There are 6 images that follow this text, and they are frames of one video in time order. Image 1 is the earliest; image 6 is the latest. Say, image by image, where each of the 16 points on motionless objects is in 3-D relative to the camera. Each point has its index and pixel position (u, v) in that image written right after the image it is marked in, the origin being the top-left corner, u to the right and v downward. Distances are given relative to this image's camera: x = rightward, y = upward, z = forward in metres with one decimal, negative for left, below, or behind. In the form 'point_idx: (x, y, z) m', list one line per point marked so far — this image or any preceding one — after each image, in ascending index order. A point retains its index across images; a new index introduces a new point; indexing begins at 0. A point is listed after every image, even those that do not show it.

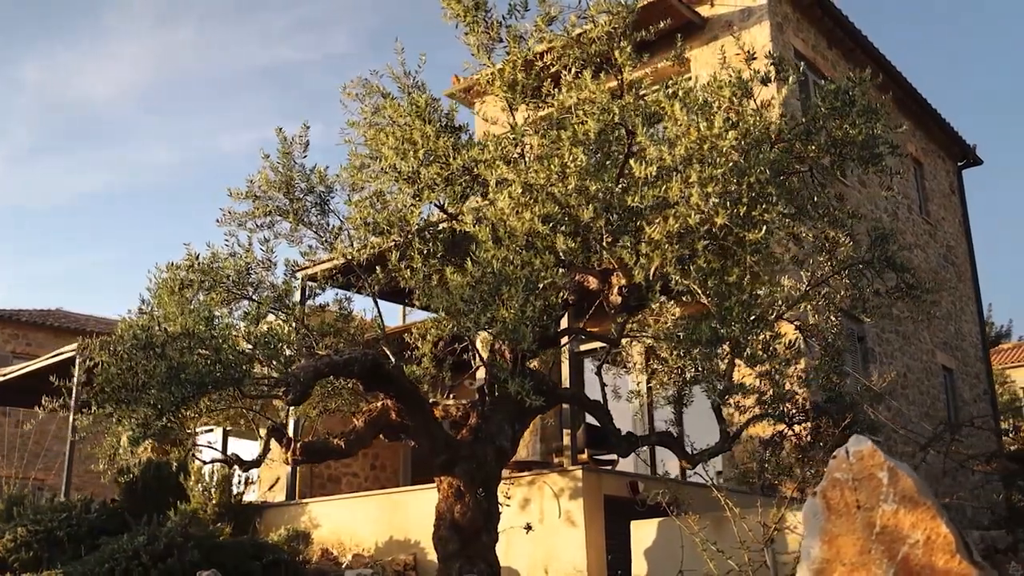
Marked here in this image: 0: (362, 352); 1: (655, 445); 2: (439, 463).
0: (-1.4, -0.6, +8.7) m
1: (+1.5, -1.7, +9.9) m
2: (-0.7, -1.7, +9.3) m
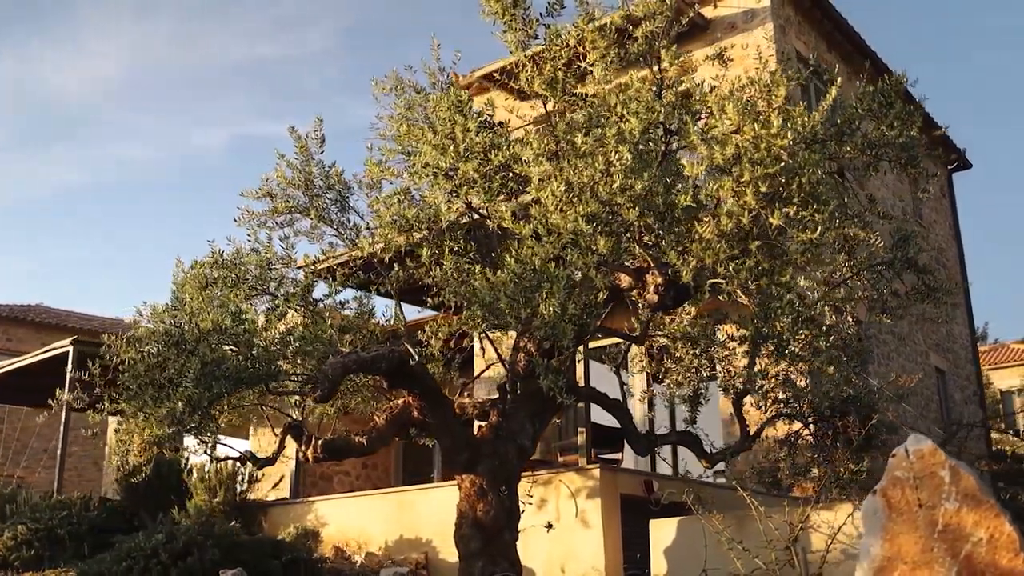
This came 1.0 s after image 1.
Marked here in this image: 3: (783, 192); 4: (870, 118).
0: (-1.1, -0.6, +8.6) m
1: (+1.7, -1.6, +9.9) m
2: (-0.5, -1.7, +9.3) m
3: (+2.1, +0.7, +7.2) m
4: (+3.4, +1.6, +8.7) m
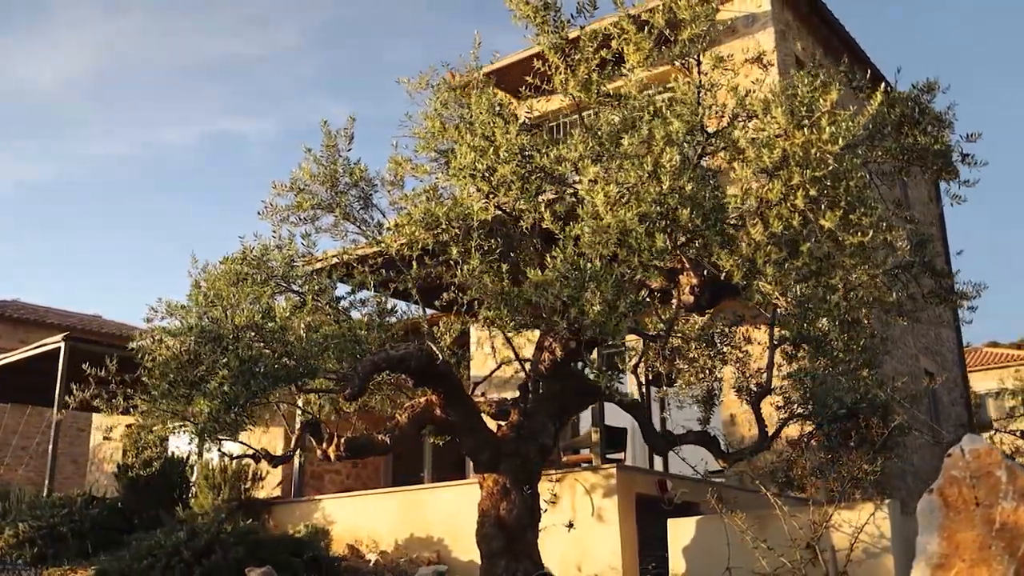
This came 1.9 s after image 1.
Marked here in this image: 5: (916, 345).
0: (-0.9, -0.5, +8.6) m
1: (+1.9, -1.7, +10.0) m
2: (-0.3, -1.7, +9.3) m
3: (+2.4, +0.7, +7.2) m
4: (+3.6, +1.6, +8.9) m
5: (+6.8, -1.0, +15.8) m
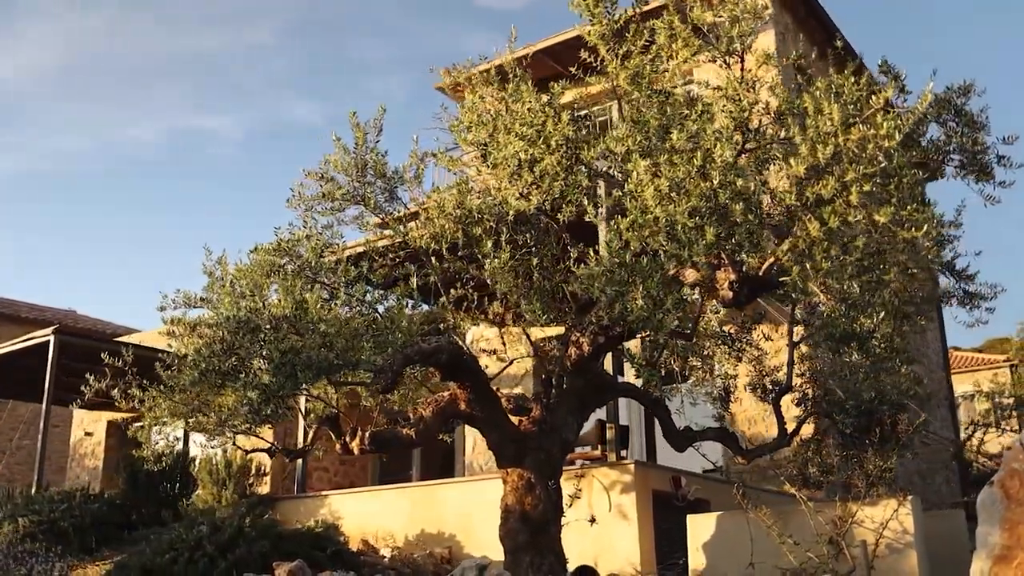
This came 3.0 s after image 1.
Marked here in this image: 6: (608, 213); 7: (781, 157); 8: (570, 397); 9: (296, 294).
0: (-0.6, -0.5, +8.6) m
1: (+2.1, -1.6, +10.1) m
2: (0.0, -1.7, +9.3) m
3: (+2.7, +0.7, +7.3) m
4: (+3.9, +1.6, +9.0) m
5: (+6.9, -1.0, +16.0) m
6: (+0.8, +0.6, +7.7) m
7: (+2.1, +1.0, +7.5) m
8: (+0.6, -1.1, +9.5) m
9: (-1.9, -0.1, +8.4) m
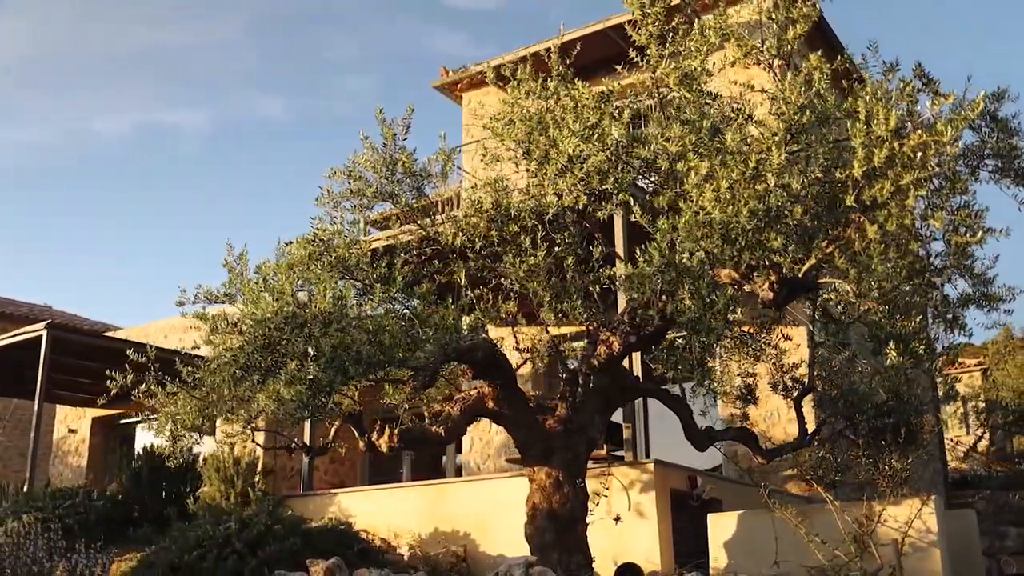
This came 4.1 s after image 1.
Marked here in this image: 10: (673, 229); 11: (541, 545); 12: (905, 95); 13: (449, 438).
0: (-0.3, -0.5, +8.6) m
1: (+2.4, -1.6, +10.2) m
2: (+0.2, -1.6, +9.3) m
3: (+3.1, +0.7, +7.4) m
4: (+4.2, +1.5, +9.1) m
5: (+6.9, -1.0, +16.3) m
6: (+1.1, +0.6, +7.8) m
7: (+2.5, +1.0, +7.6) m
8: (+0.9, -1.1, +9.5) m
9: (-1.6, 0.0, +8.4) m
10: (+1.2, +0.4, +7.2) m
11: (+0.3, -2.5, +9.2) m
12: (+3.0, +1.4, +7.0) m
13: (-0.6, -1.5, +9.3) m
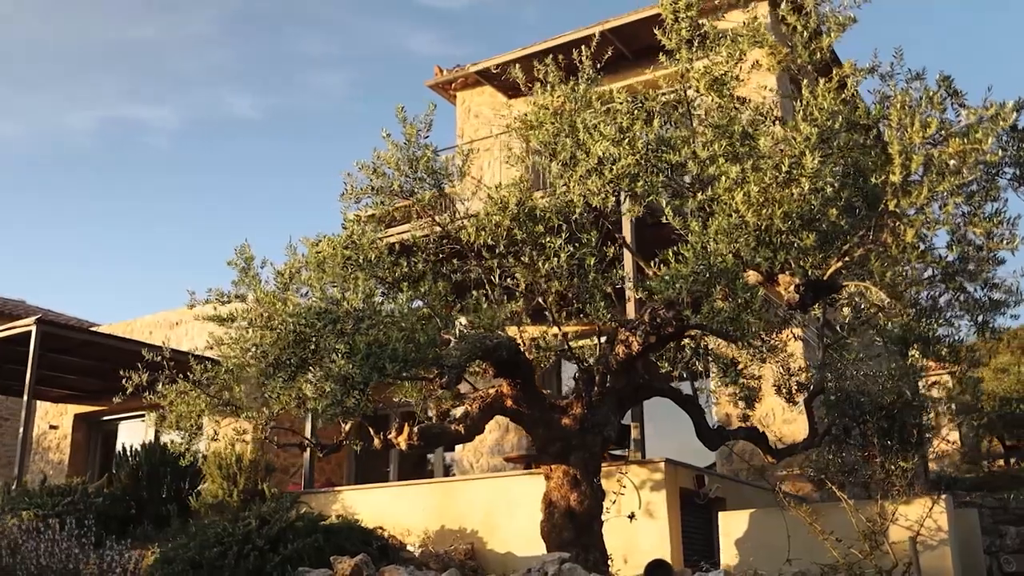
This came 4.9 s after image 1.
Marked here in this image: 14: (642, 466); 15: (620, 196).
0: (-0.1, -0.5, +8.7) m
1: (+2.5, -1.7, +10.3) m
2: (+0.4, -1.6, +9.4) m
3: (+3.4, +0.7, +7.6) m
4: (+4.5, +1.5, +9.3) m
5: (+6.9, -1.1, +16.6) m
6: (+1.4, +0.6, +7.9) m
7: (+2.8, +1.0, +7.7) m
8: (+1.0, -1.1, +9.6) m
9: (-1.4, 0.0, +8.4) m
10: (+1.5, +0.4, +7.3) m
11: (+0.5, -2.5, +9.2) m
12: (+3.2, +1.4, +7.2) m
13: (-0.4, -1.5, +9.3) m
14: (+1.5, -2.0, +10.8) m
15: (+0.9, +0.8, +8.3) m
